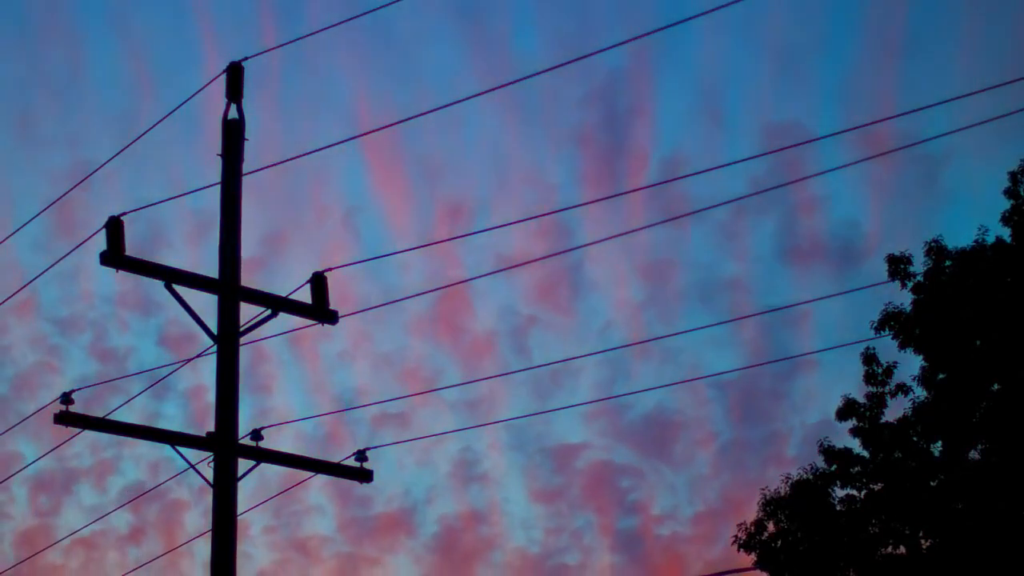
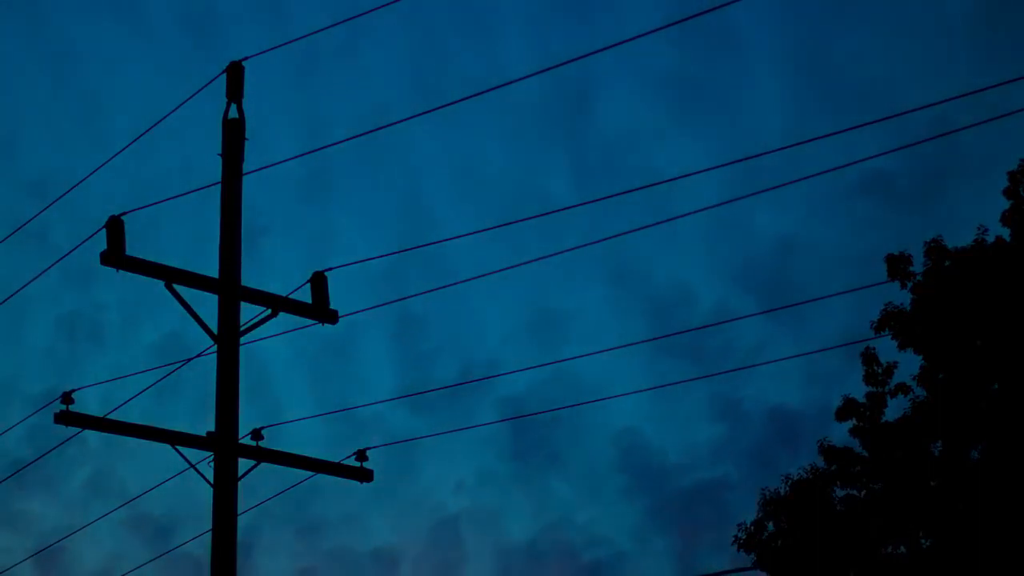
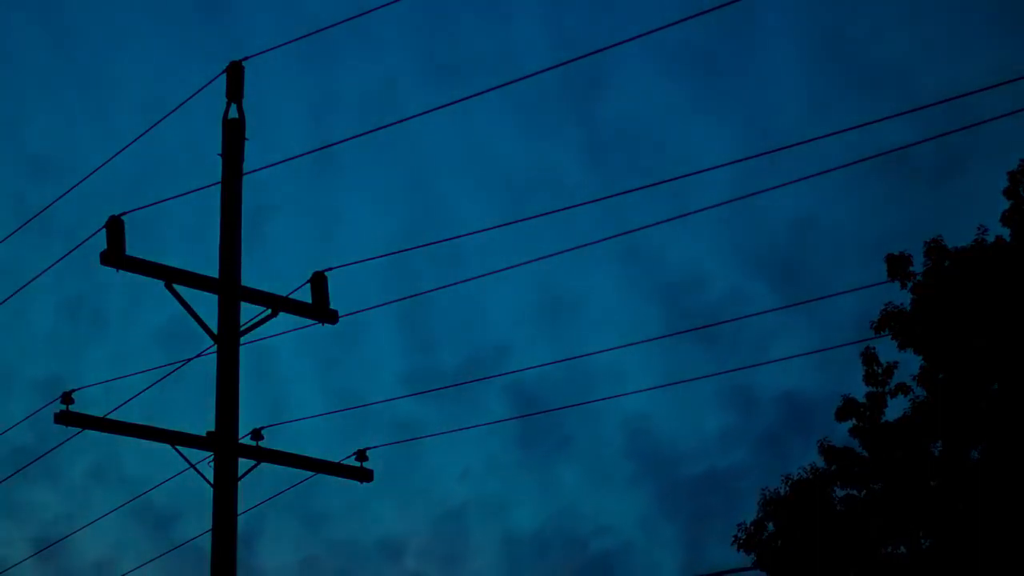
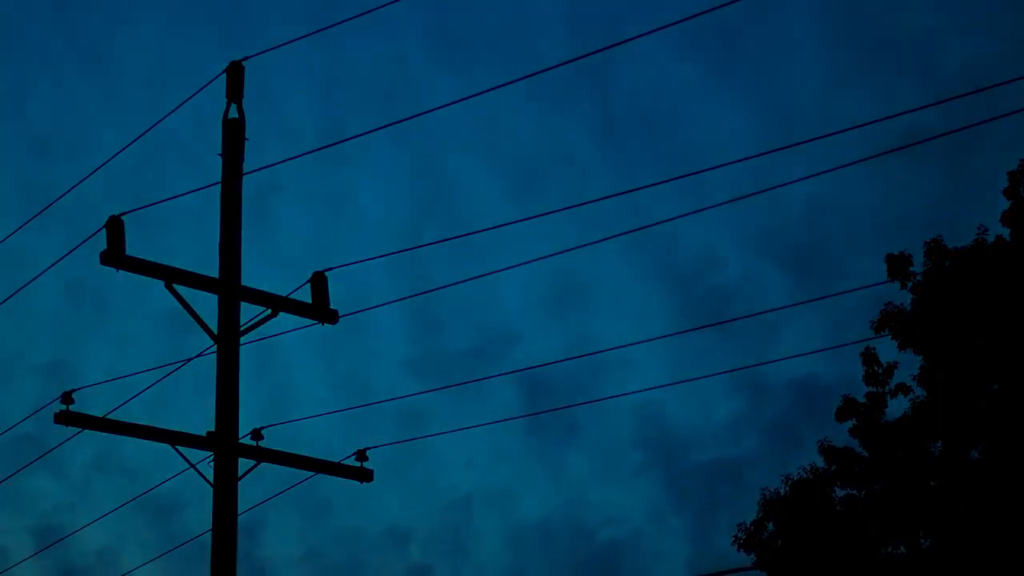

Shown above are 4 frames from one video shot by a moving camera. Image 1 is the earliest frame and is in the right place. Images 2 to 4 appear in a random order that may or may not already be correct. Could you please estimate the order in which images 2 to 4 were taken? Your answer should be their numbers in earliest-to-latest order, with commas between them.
2, 3, 4
